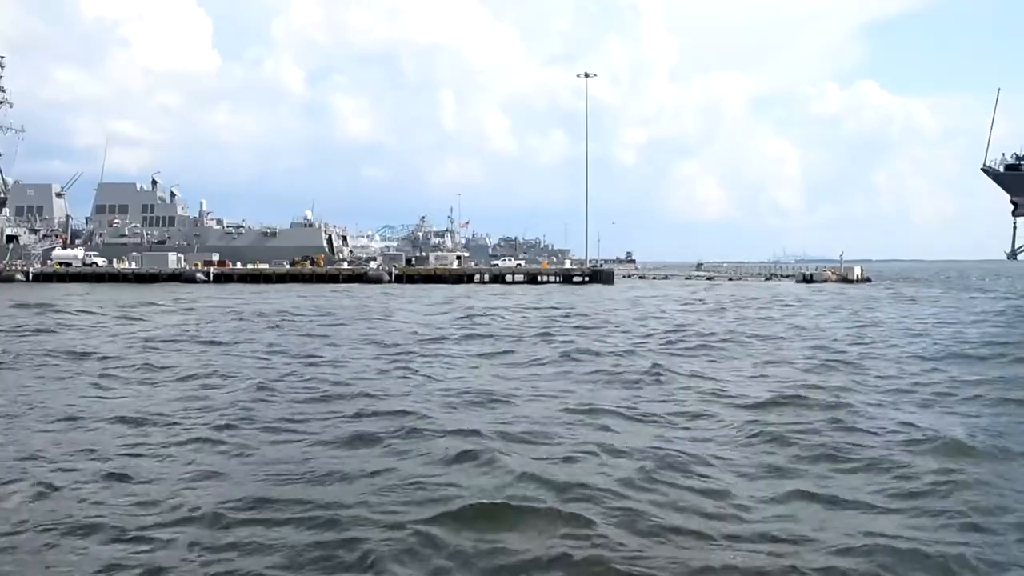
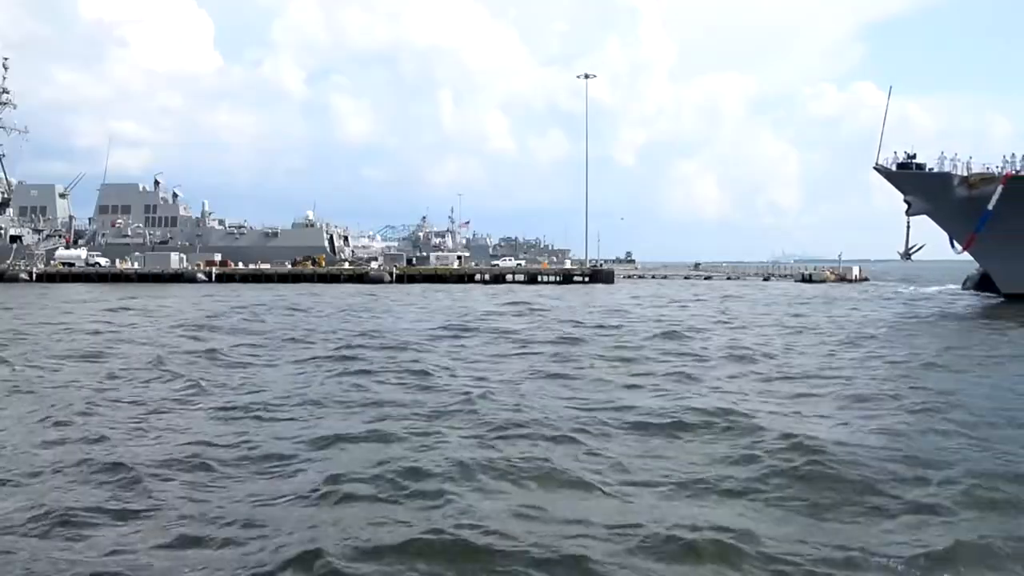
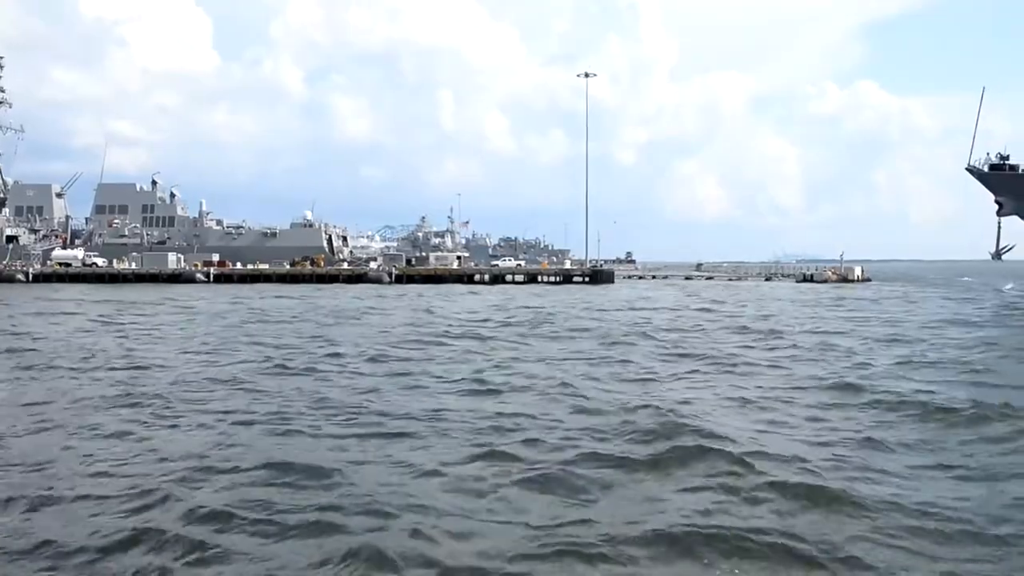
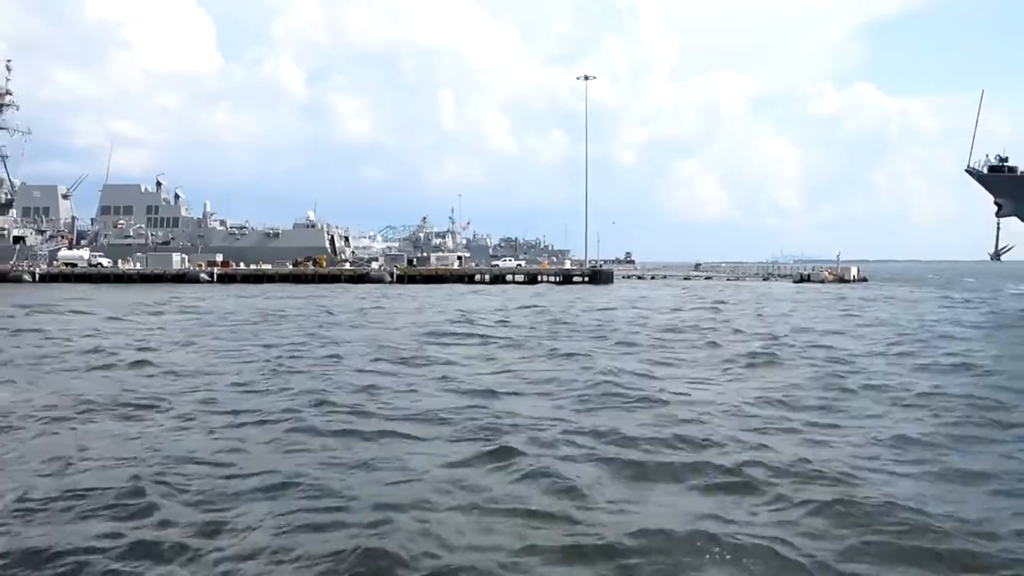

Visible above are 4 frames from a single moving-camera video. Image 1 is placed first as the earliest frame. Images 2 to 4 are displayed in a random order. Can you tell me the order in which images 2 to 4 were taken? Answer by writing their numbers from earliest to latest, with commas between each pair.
4, 3, 2
